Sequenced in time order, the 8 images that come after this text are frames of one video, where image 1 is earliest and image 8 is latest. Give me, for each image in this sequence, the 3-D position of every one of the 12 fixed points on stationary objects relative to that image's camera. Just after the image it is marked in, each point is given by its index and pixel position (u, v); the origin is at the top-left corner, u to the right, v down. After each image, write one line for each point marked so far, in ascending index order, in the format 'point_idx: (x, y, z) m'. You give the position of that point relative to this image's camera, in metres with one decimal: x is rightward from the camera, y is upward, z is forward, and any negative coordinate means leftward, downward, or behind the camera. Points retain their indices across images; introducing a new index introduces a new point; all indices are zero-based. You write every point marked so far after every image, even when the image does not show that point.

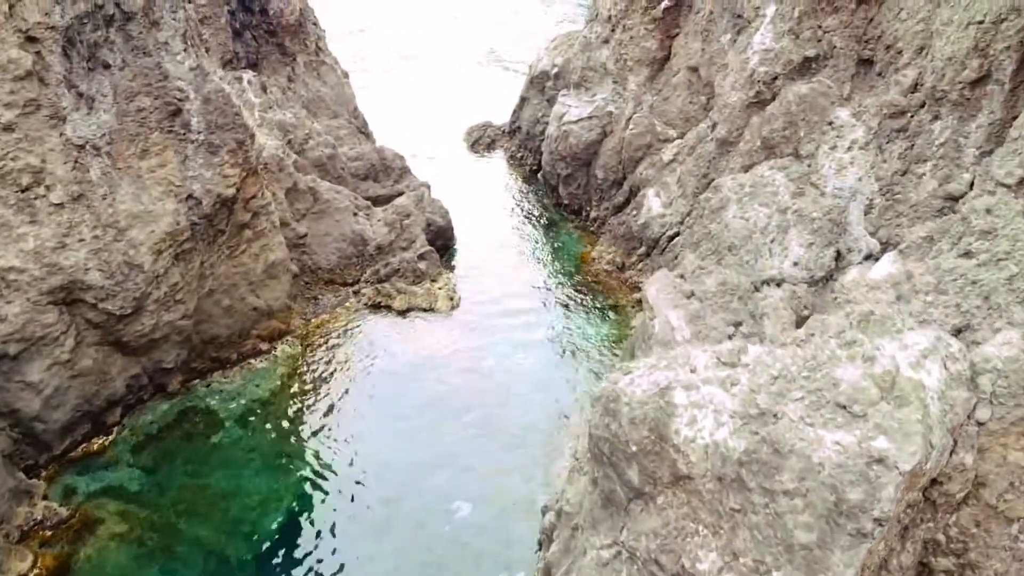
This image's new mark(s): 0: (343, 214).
0: (-2.5, +1.1, +11.9) m
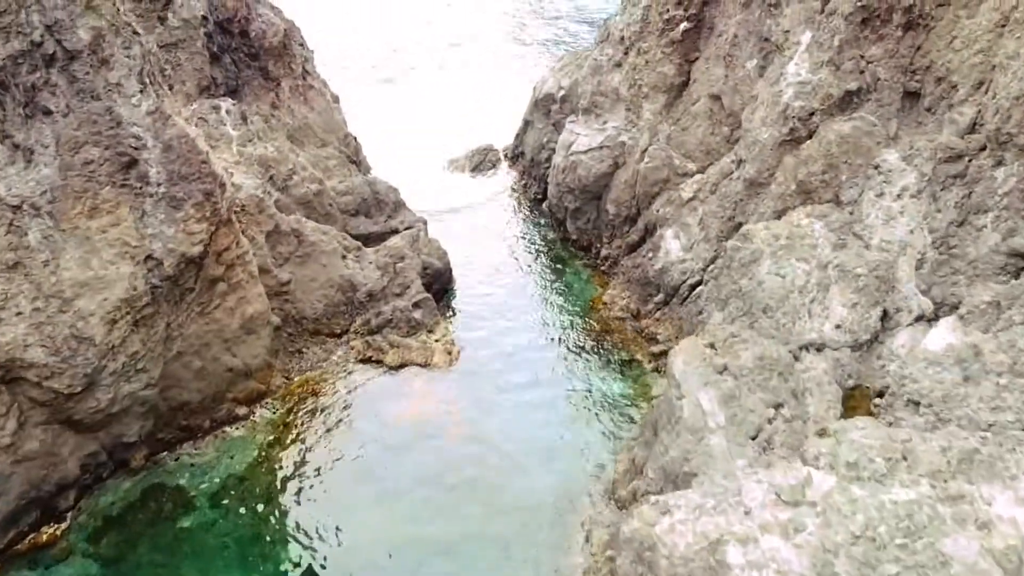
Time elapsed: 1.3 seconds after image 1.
0: (-2.4, +0.4, +10.8) m
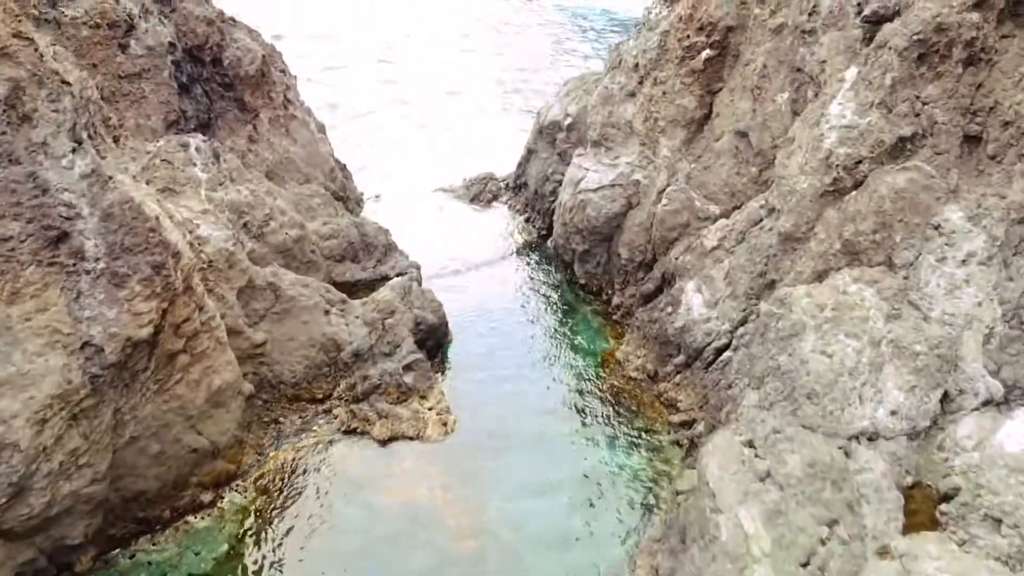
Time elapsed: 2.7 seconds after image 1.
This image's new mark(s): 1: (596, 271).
0: (-2.4, -0.3, +9.7) m
1: (+1.2, +0.2, +11.5) m
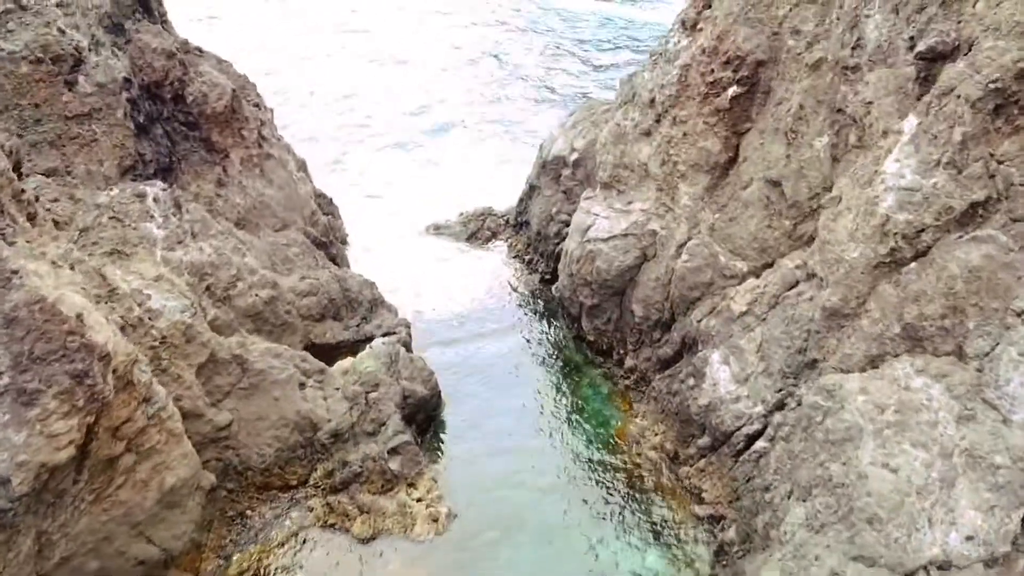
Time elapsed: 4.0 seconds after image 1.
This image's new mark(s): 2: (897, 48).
0: (-2.4, -1.0, +8.5) m
1: (+1.2, -0.5, +10.3) m
2: (+3.6, +2.3, +7.7) m
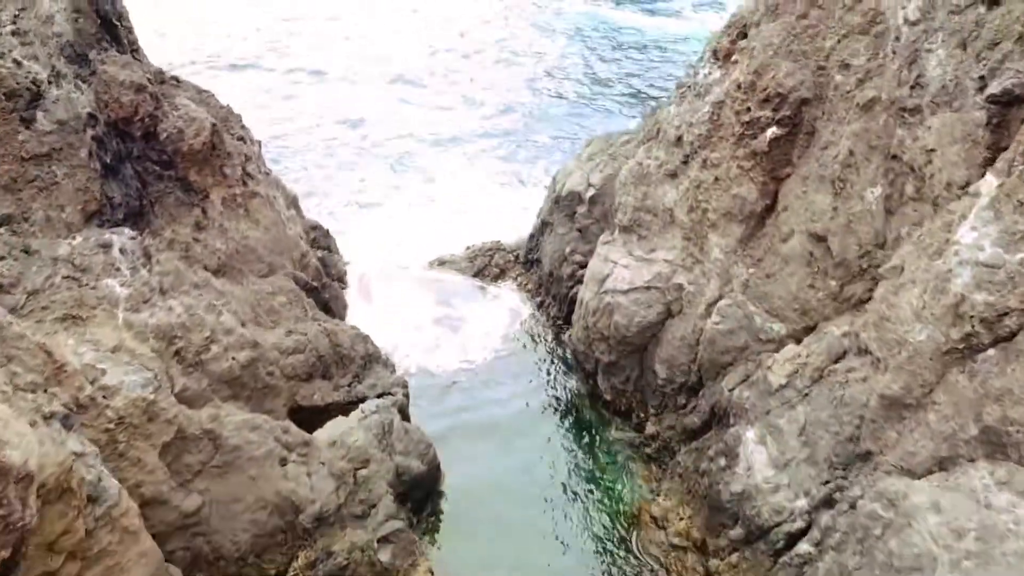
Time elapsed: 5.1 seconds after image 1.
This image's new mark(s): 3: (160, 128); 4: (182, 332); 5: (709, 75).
0: (-2.3, -1.6, +7.5) m
1: (+1.3, -1.1, +9.3) m
2: (+3.7, +1.6, +6.7) m
3: (-3.6, +1.7, +8.4) m
4: (-3.0, -0.4, +7.5) m
5: (+2.1, +2.2, +8.7) m
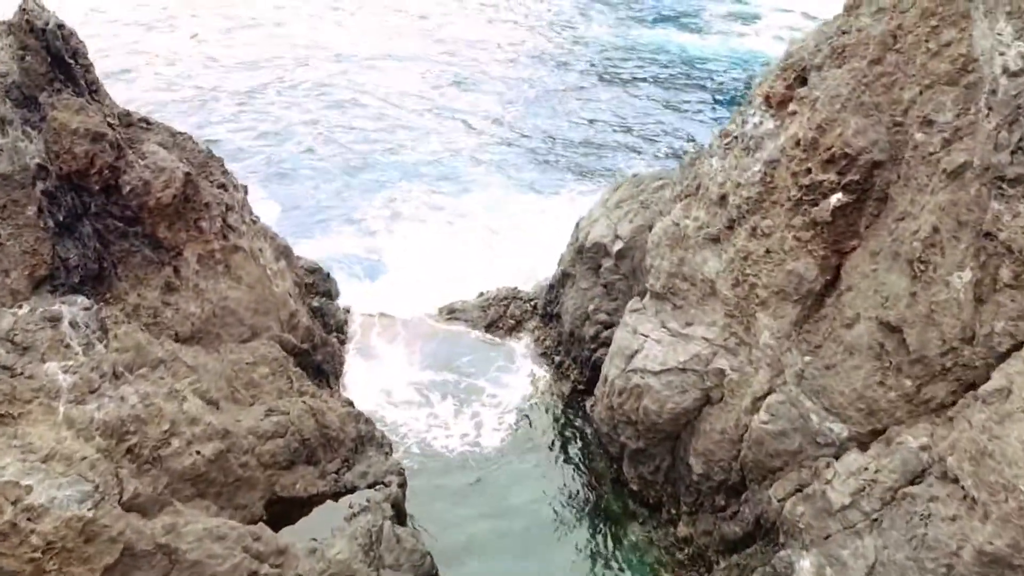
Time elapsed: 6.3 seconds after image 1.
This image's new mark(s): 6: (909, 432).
0: (-2.2, -2.3, +6.4) m
1: (+1.4, -1.9, +8.1) m
2: (+3.8, +0.8, +5.4) m
3: (-3.5, +1.0, +7.4) m
4: (-3.0, -1.1, +6.4) m
5: (+2.2, +1.5, +7.4) m
6: (+3.0, -1.1, +6.2) m
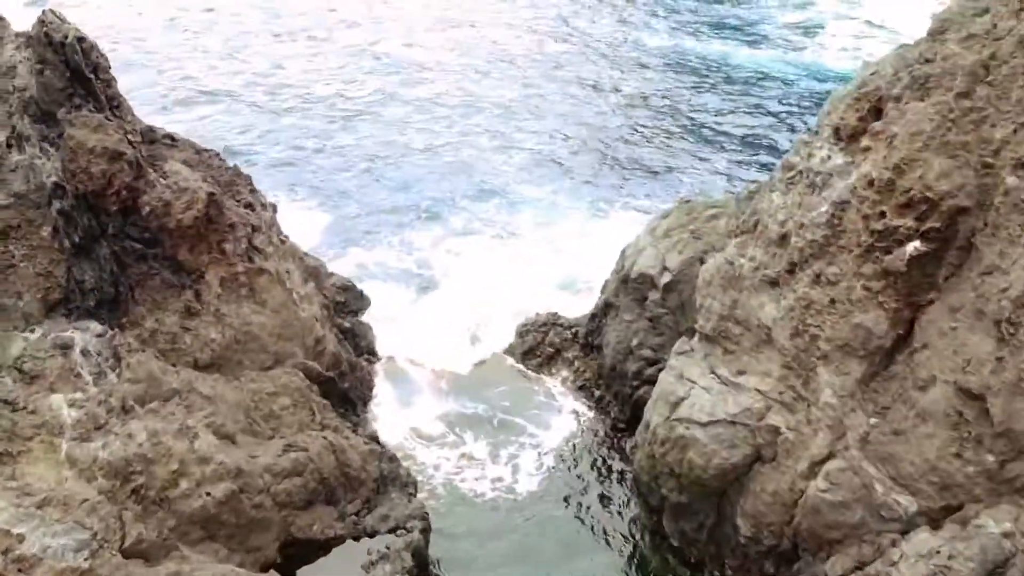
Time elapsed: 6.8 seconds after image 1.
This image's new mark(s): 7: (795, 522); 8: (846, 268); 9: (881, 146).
0: (-2.1, -2.6, +6.0) m
1: (+1.7, -2.3, +7.5) m
2: (+4.0, +0.3, +4.6) m
3: (-3.2, +0.8, +7.0) m
4: (-2.7, -1.3, +6.1) m
5: (+2.6, +1.1, +6.7) m
6: (+3.2, -1.5, +5.5) m
7: (+2.2, -1.9, +6.5) m
8: (+2.6, +0.2, +6.4) m
9: (+2.8, +1.1, +6.2) m
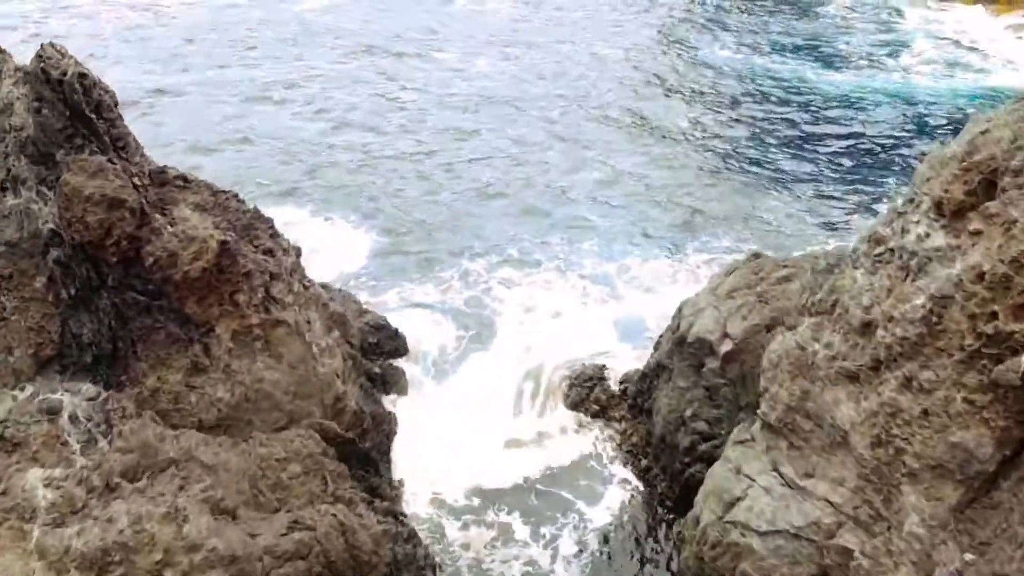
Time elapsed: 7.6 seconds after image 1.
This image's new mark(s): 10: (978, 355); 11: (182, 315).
0: (-2.0, -3.0, +5.3) m
1: (+1.9, -2.9, +6.5) m
2: (+4.1, -0.4, +3.5) m
3: (-2.8, +0.3, +6.4) m
4: (-2.6, -1.8, +5.4) m
5: (+2.9, +0.4, +5.7) m
6: (+3.3, -2.2, +4.4) m
7: (+2.4, -2.6, +5.5) m
8: (+2.8, -0.5, +5.4) m
9: (+3.1, +0.4, +5.2) m
10: (+3.0, -0.4, +5.2) m
11: (-2.7, -0.2, +6.6) m
